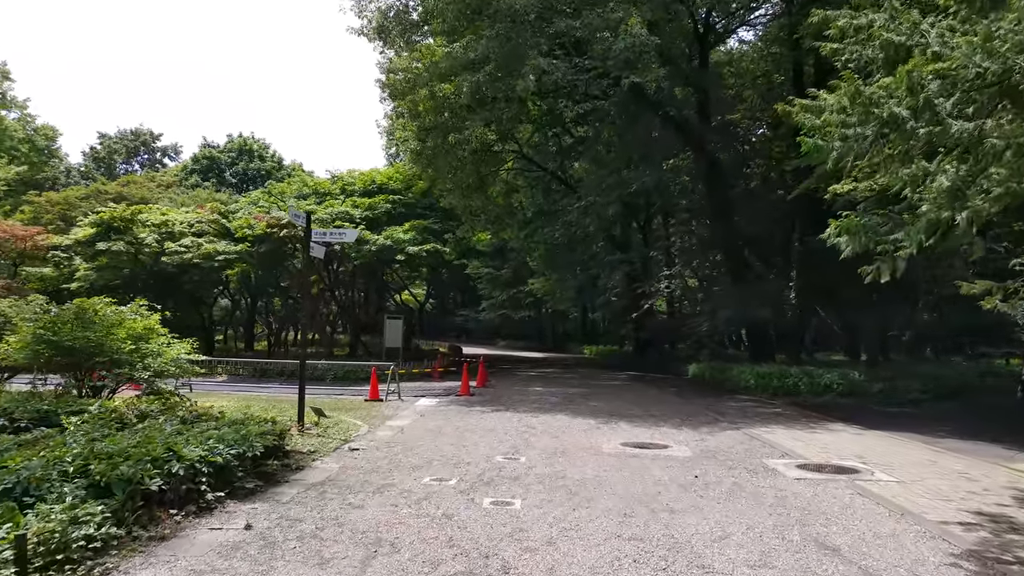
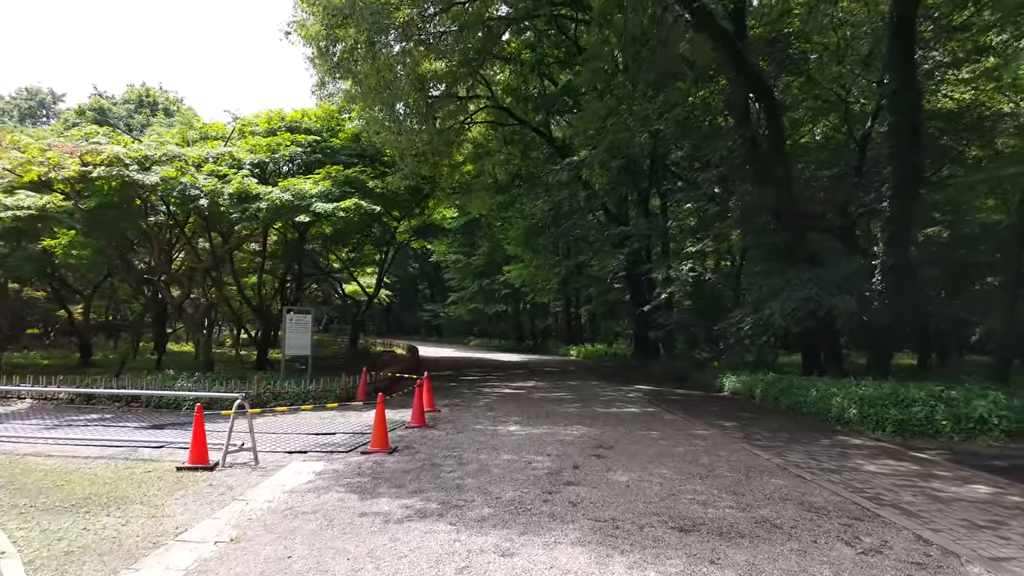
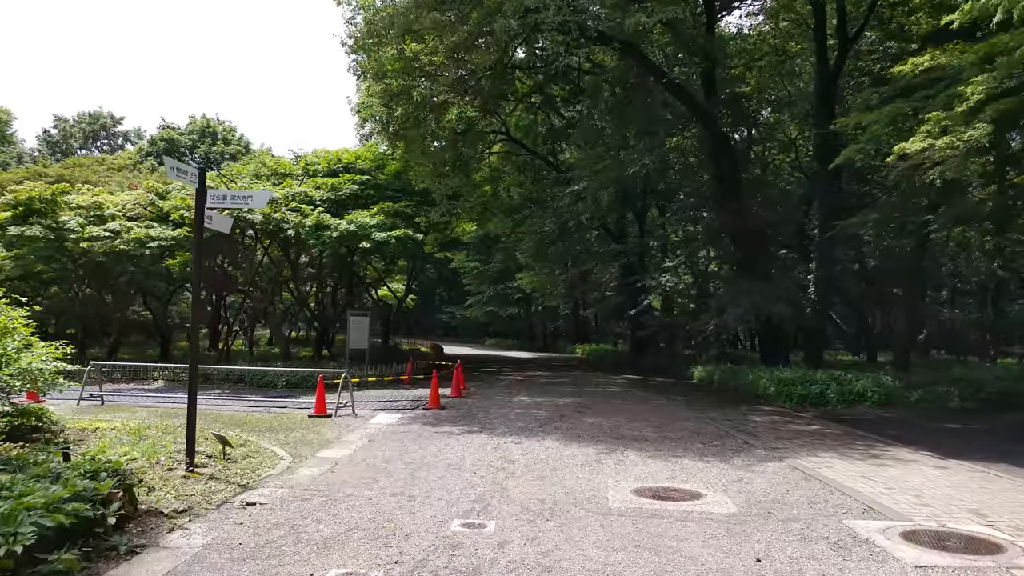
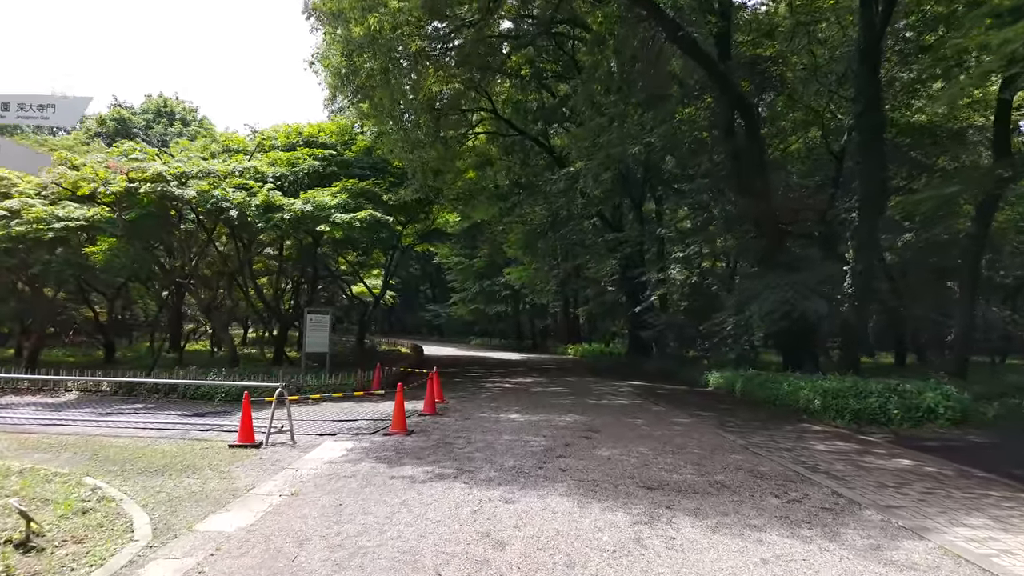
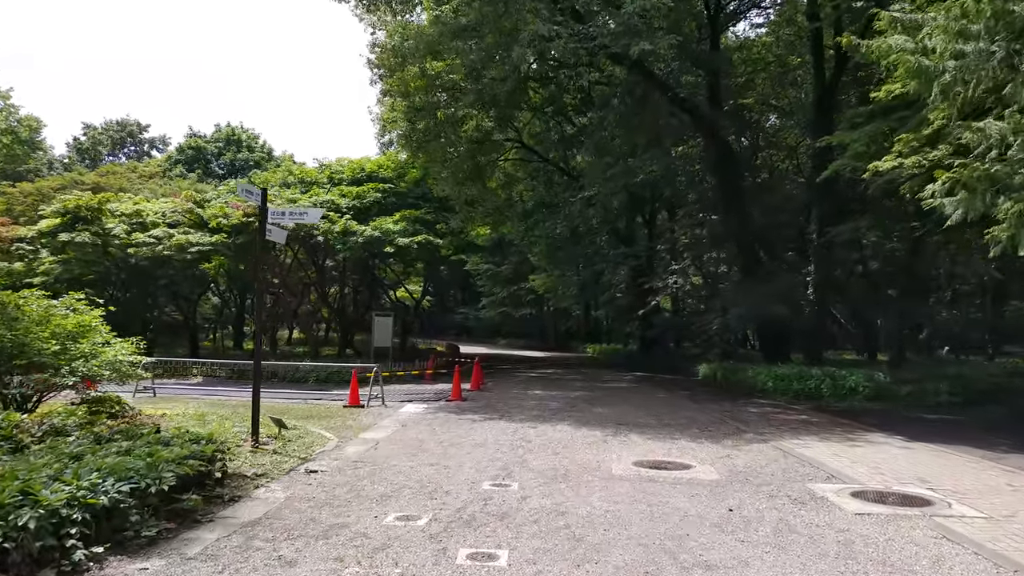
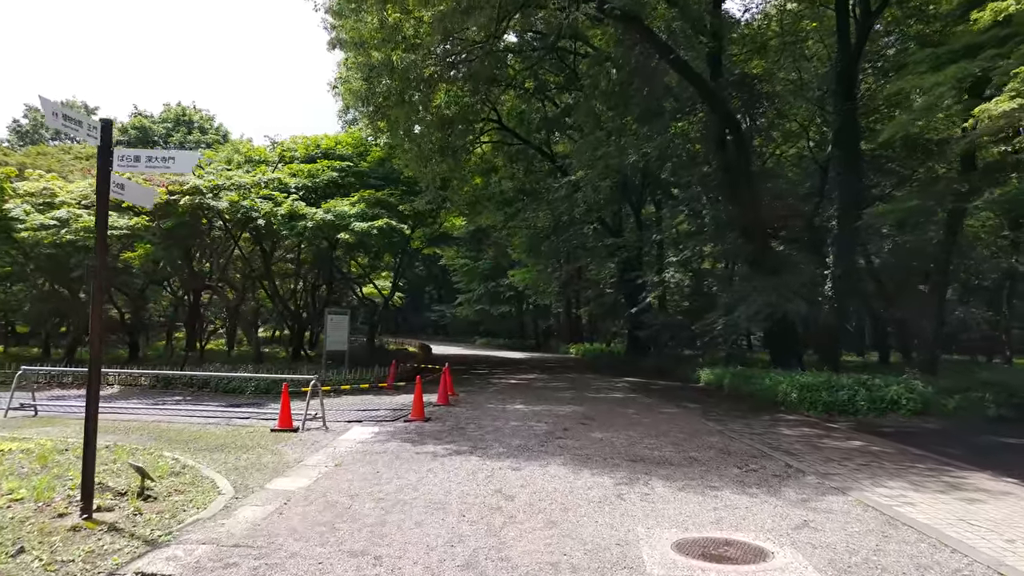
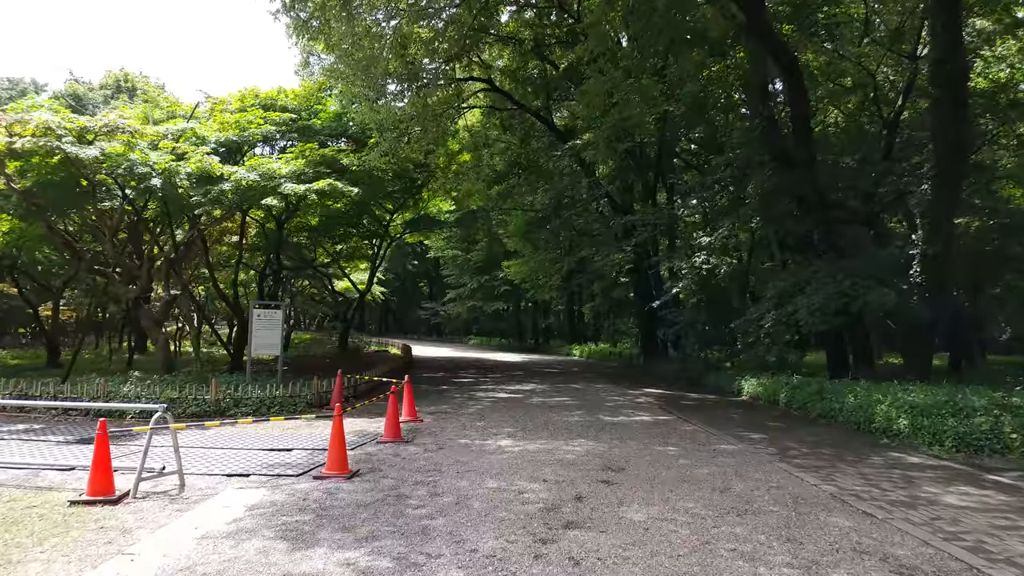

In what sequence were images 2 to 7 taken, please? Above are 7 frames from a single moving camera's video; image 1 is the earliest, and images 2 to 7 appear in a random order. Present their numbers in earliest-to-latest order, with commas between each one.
5, 3, 6, 4, 2, 7
